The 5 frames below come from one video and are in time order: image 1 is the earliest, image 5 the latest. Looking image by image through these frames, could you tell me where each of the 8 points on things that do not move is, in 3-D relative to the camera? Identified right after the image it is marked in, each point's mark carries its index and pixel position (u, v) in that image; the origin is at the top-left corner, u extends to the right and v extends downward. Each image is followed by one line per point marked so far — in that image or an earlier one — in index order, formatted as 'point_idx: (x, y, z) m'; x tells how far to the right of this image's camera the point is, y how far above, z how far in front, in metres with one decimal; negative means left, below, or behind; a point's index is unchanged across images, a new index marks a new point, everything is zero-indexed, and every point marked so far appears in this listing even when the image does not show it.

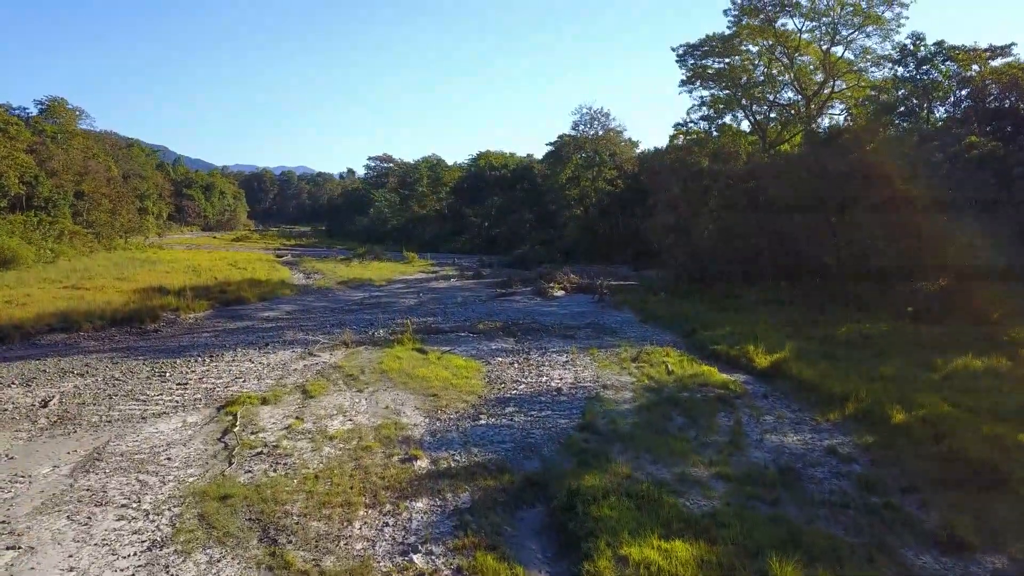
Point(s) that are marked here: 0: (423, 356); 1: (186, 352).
0: (-1.3, -1.0, +11.6) m
1: (-5.1, -1.0, +12.6) m
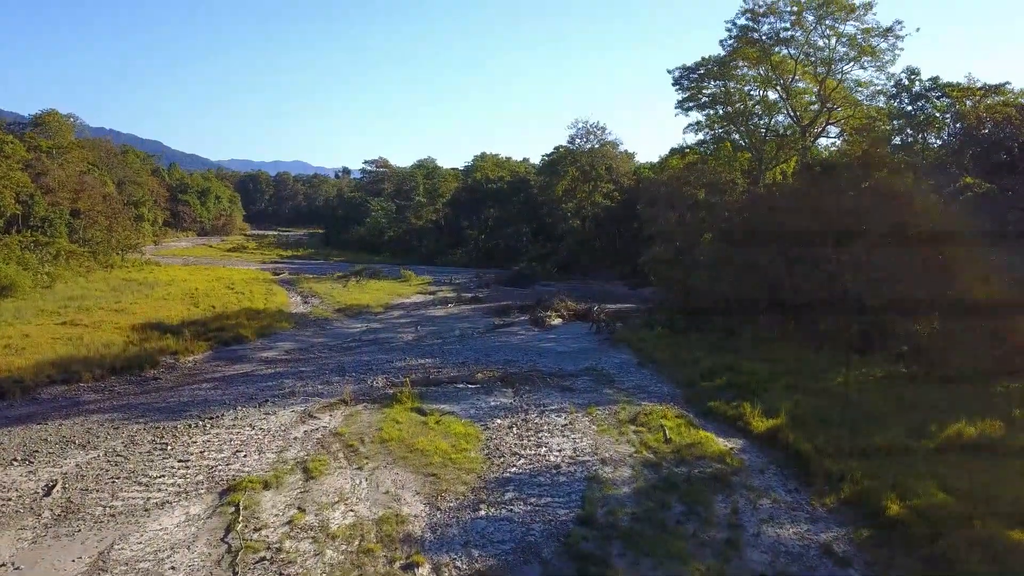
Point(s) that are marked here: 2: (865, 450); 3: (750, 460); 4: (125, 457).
0: (-1.3, -1.9, +11.7) m
1: (-5.1, -1.9, +12.7) m
2: (+4.3, -2.0, +9.9) m
3: (+2.9, -2.1, +10.1) m
4: (-4.8, -2.1, +10.0) m
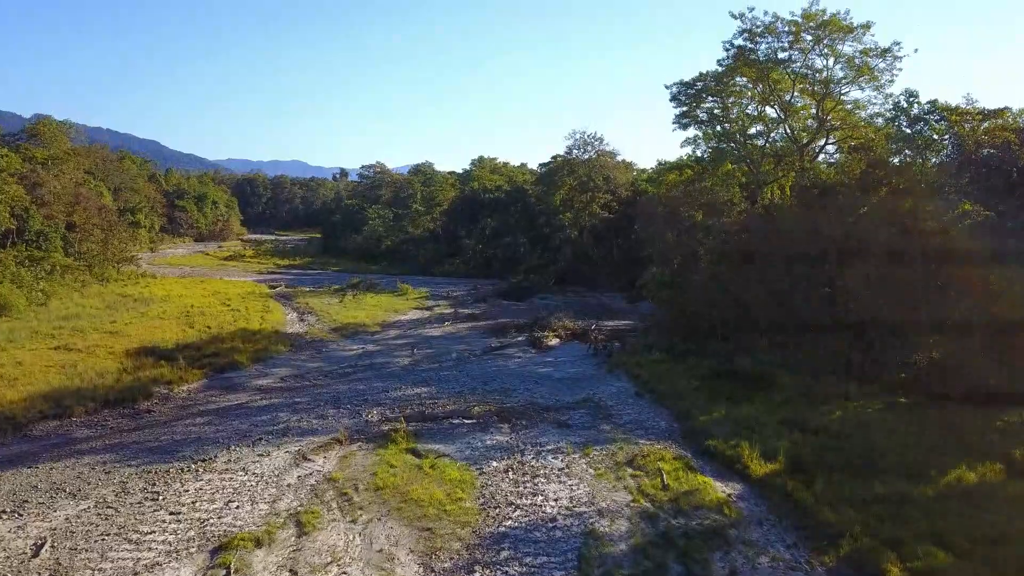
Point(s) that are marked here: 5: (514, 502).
0: (-1.4, -2.5, +11.6) m
1: (-5.1, -2.5, +12.5) m
2: (+4.2, -2.5, +9.8) m
3: (+2.9, -2.7, +9.9) m
4: (-4.8, -2.7, +9.9) m
5: (0.0, -2.6, +10.1) m
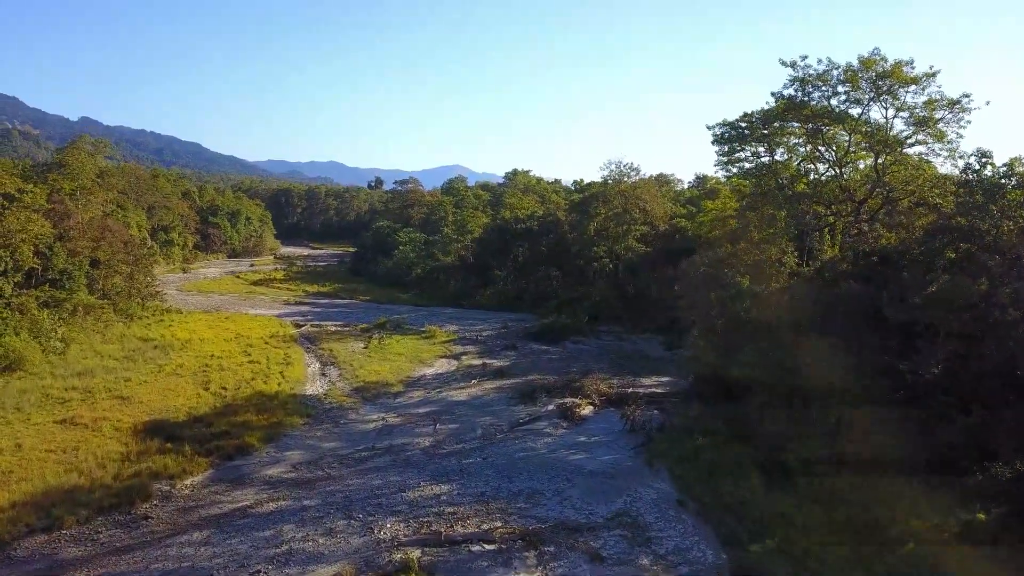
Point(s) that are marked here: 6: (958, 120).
0: (-1.0, -4.2, +10.2) m
1: (-4.8, -4.2, +11.3) m
2: (+4.5, -4.2, +8.1) m
3: (+3.1, -4.4, +8.4) m
4: (-4.6, -4.4, +8.6) m
5: (+0.3, -4.3, +8.6) m
6: (+10.2, +3.9, +18.7) m
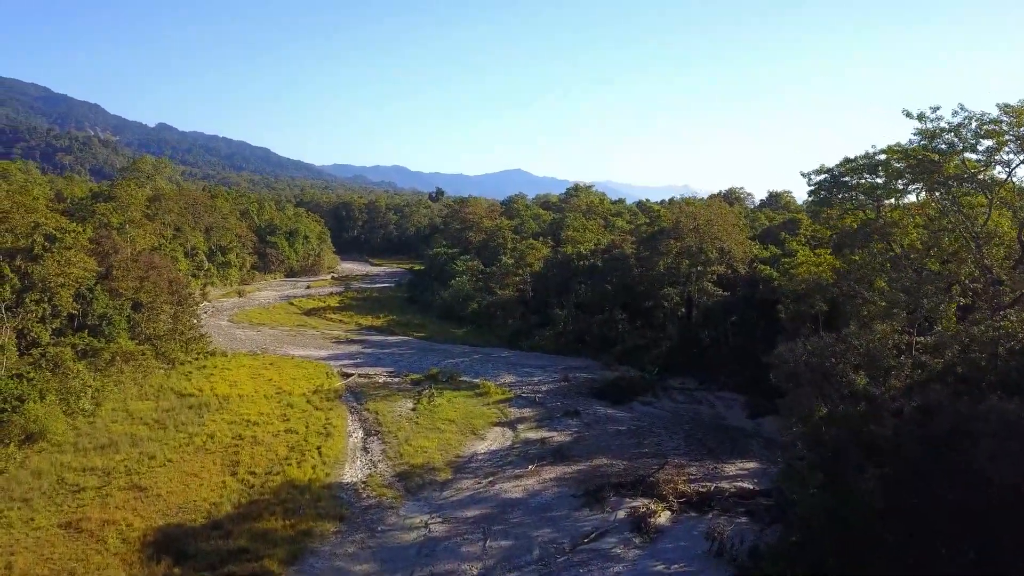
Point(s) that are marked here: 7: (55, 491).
0: (-0.5, -6.0, +7.3) m
1: (-4.1, -6.0, +8.7) m
2: (+4.9, -6.1, +4.9) m
3: (+3.6, -6.3, +5.2) m
4: (-4.1, -6.2, +6.0) m
5: (+0.7, -6.2, +5.7) m
6: (+11.5, +1.9, +15.0) m
7: (-11.0, -4.8, +19.5) m
